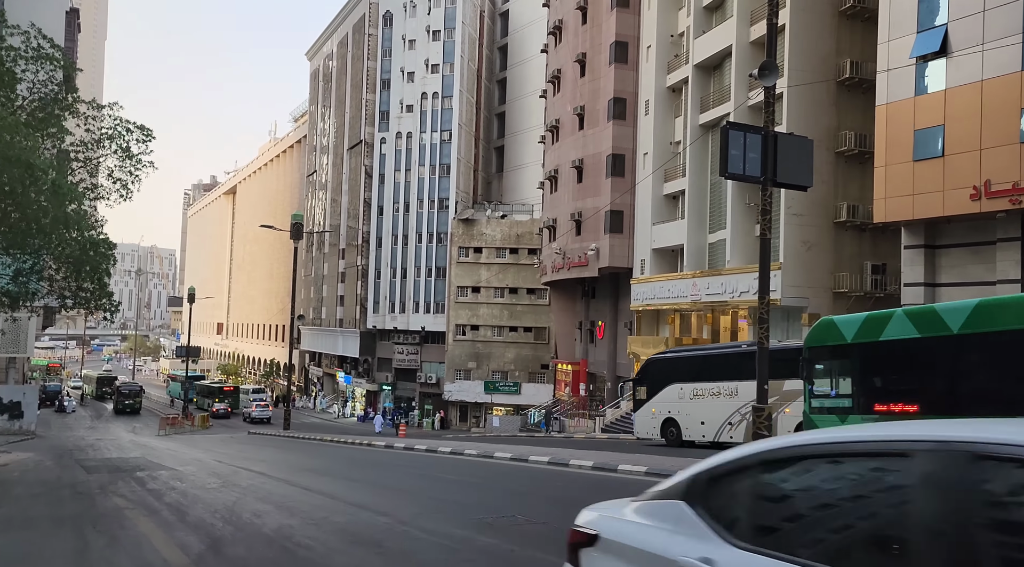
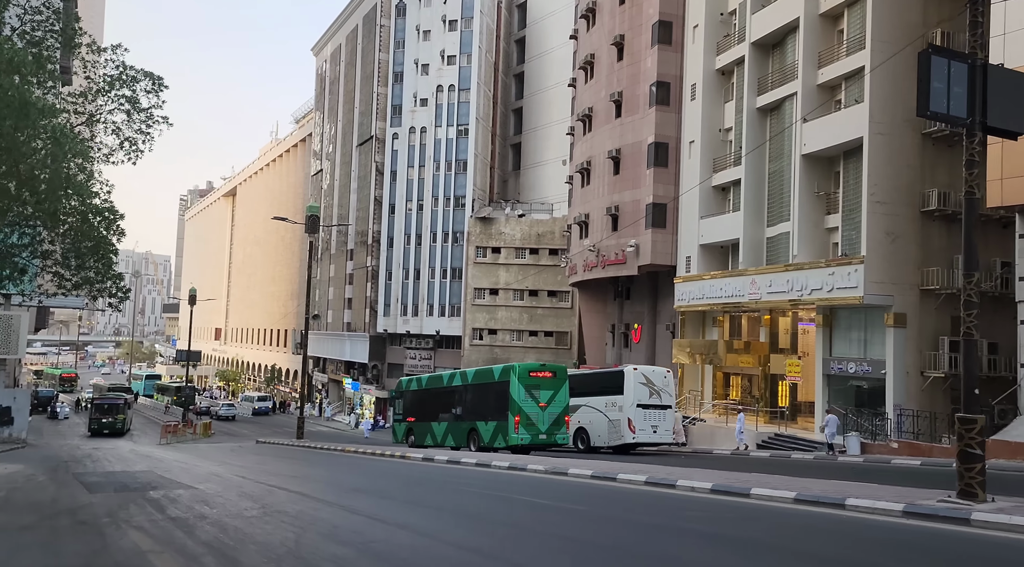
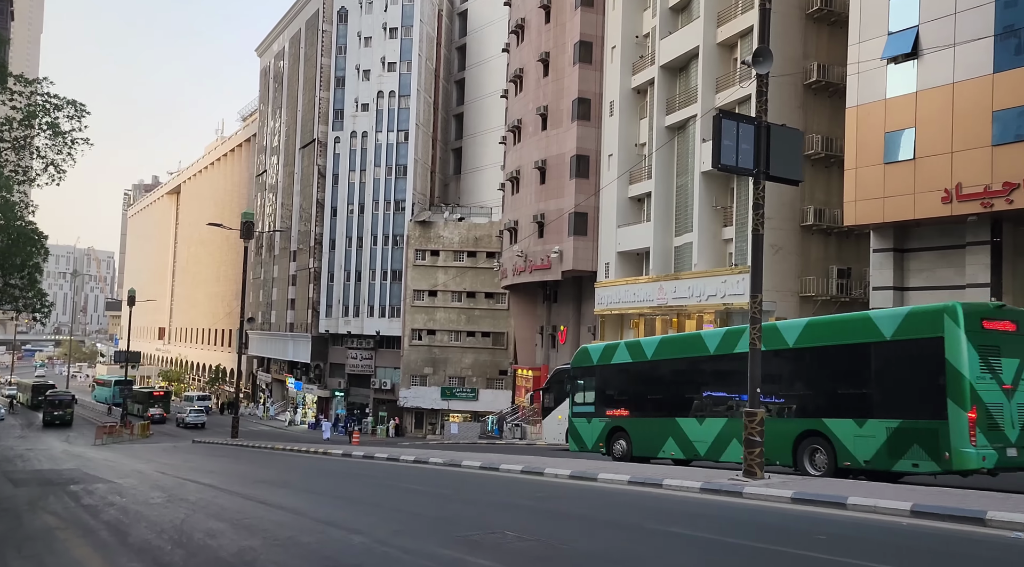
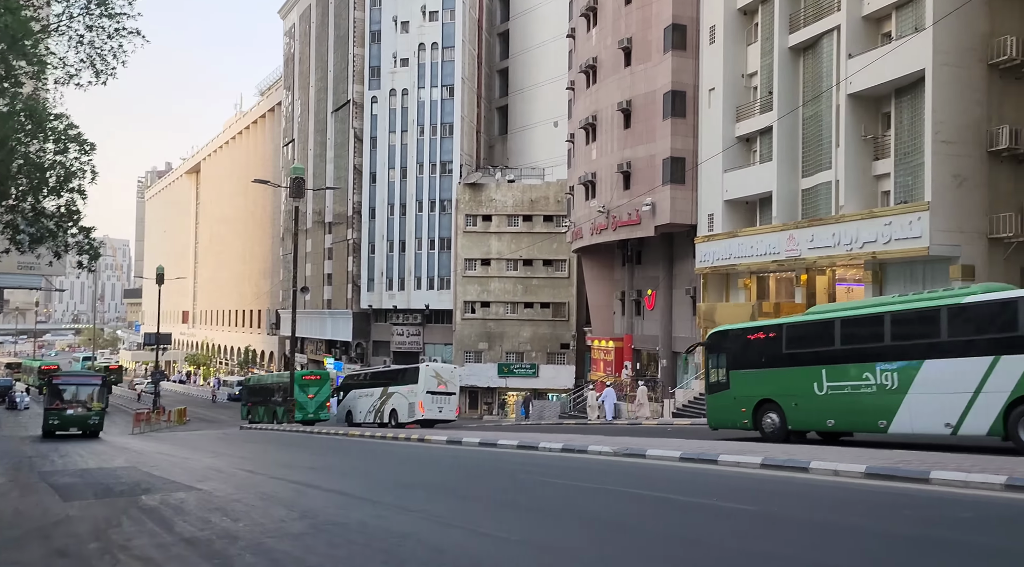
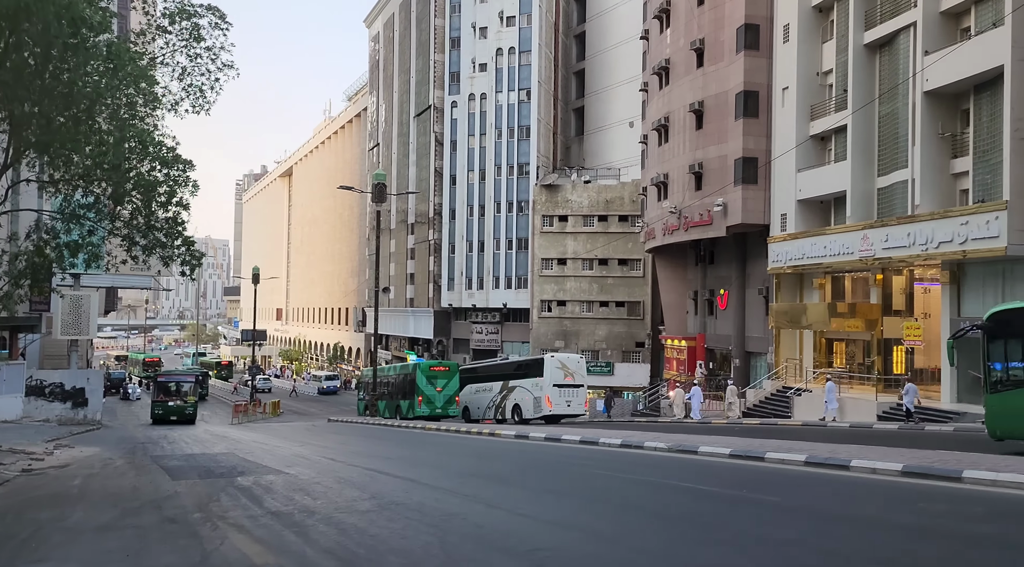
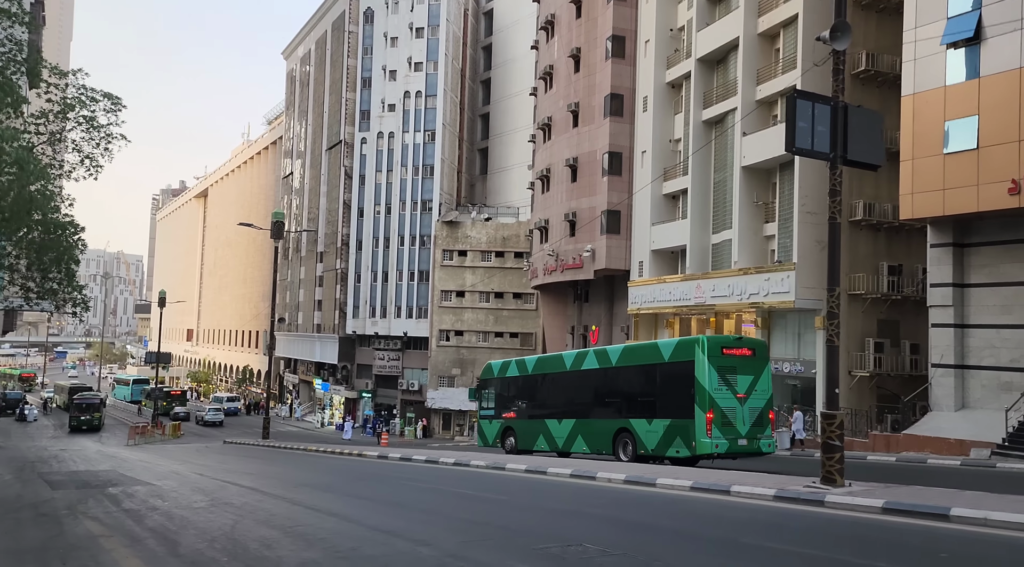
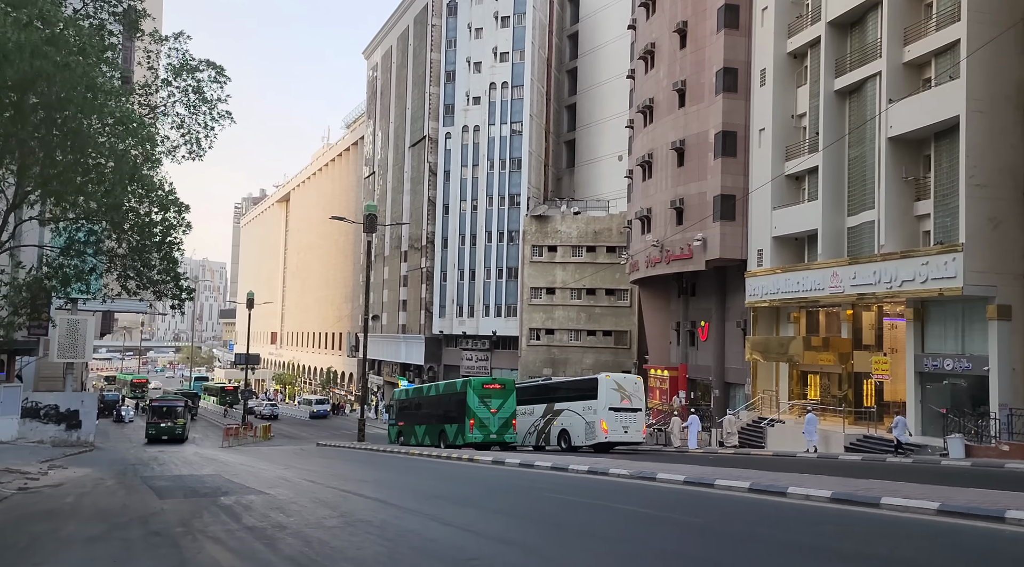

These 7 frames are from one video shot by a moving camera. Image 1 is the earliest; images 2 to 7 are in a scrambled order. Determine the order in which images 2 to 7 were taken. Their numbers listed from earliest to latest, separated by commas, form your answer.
3, 6, 2, 7, 5, 4
